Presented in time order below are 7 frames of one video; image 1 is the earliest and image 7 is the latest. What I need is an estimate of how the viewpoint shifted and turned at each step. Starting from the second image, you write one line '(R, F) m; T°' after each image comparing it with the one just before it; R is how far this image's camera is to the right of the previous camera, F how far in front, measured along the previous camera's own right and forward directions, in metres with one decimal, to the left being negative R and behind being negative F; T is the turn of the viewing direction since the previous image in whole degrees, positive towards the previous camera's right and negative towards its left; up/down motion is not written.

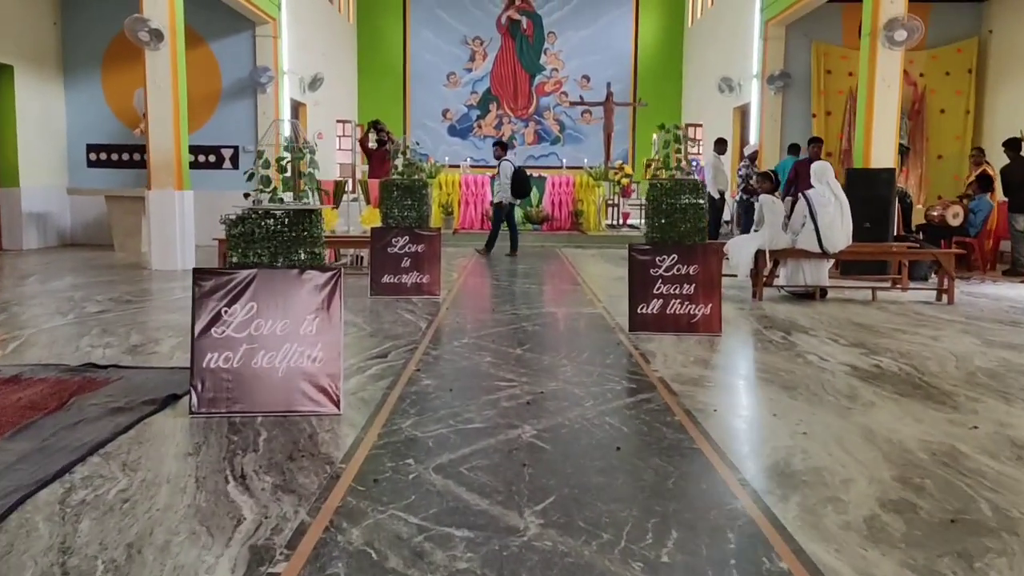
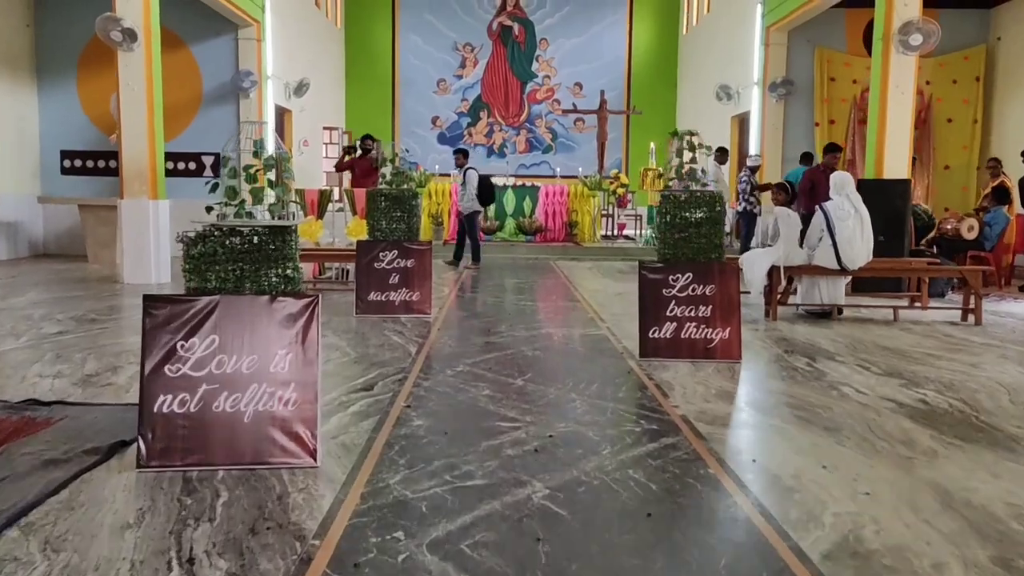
(-0.1, +0.5) m; +1°
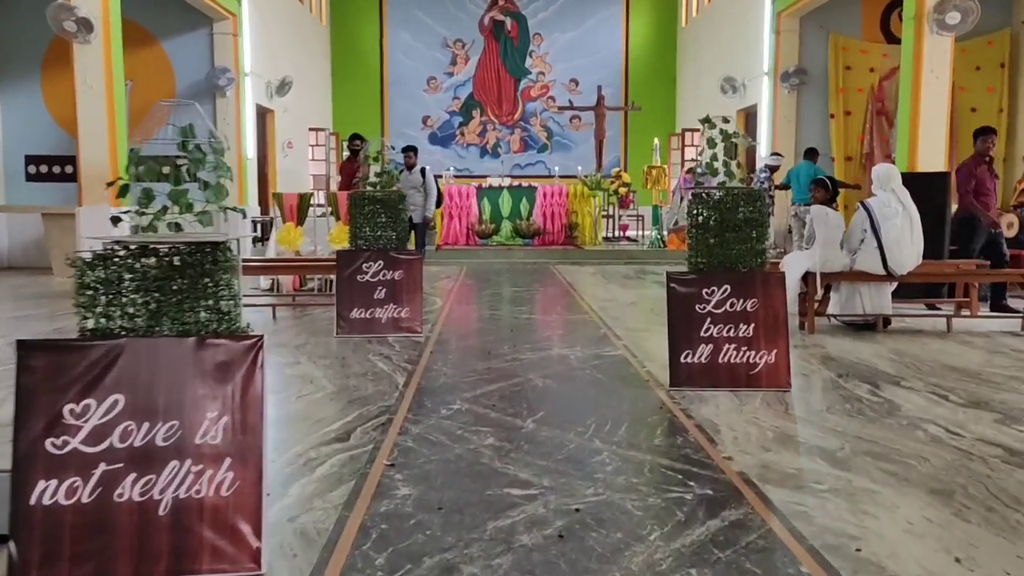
(-0.1, +0.7) m; 0°
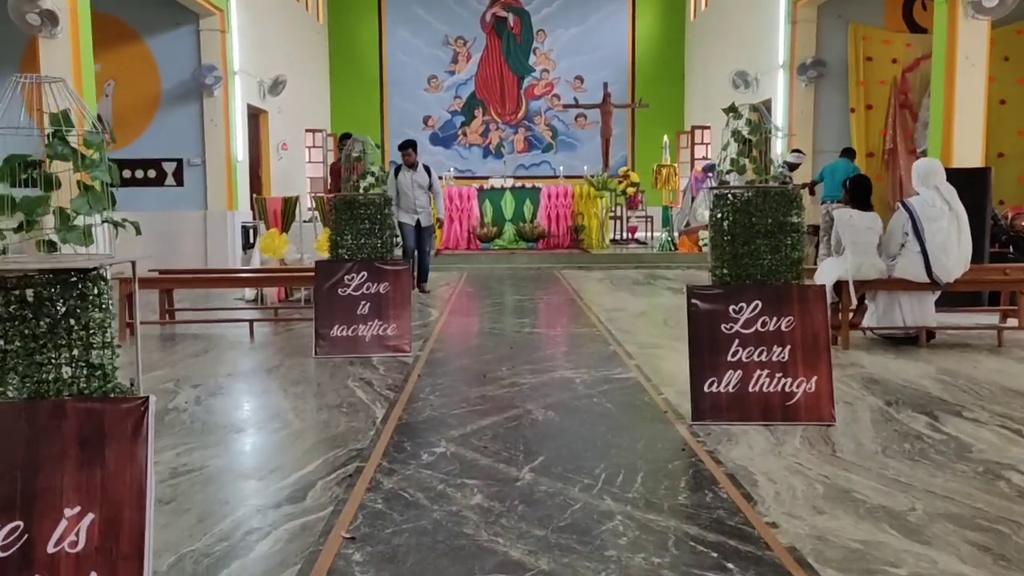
(+0.1, +0.6) m; -1°
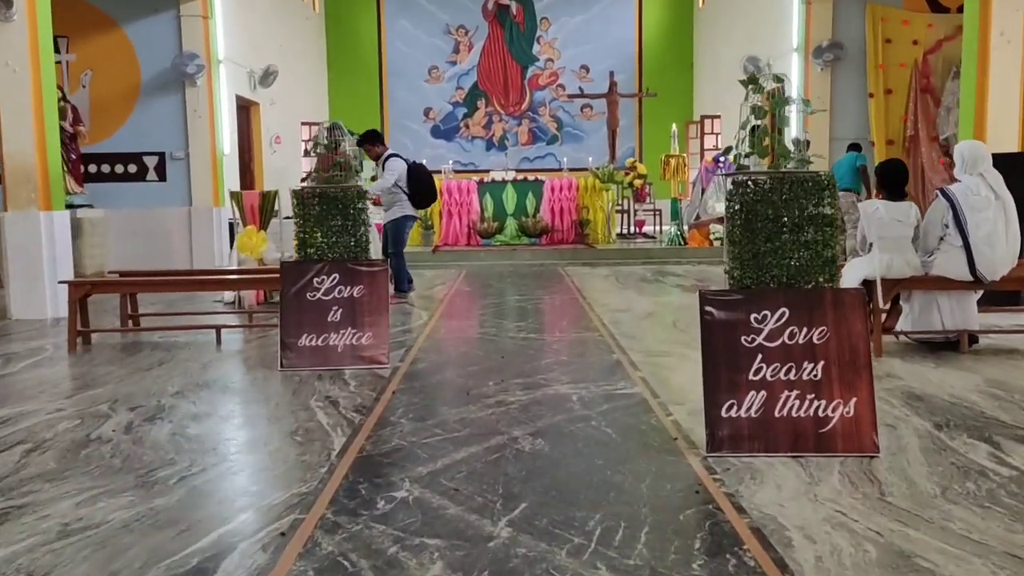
(+0.1, +0.5) m; -1°
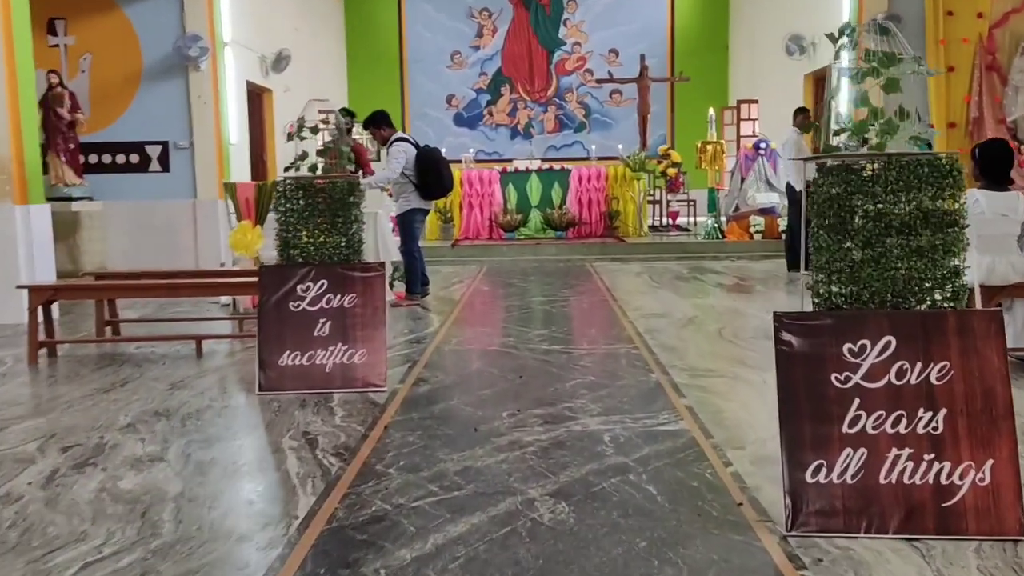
(0.0, +0.7) m; -2°
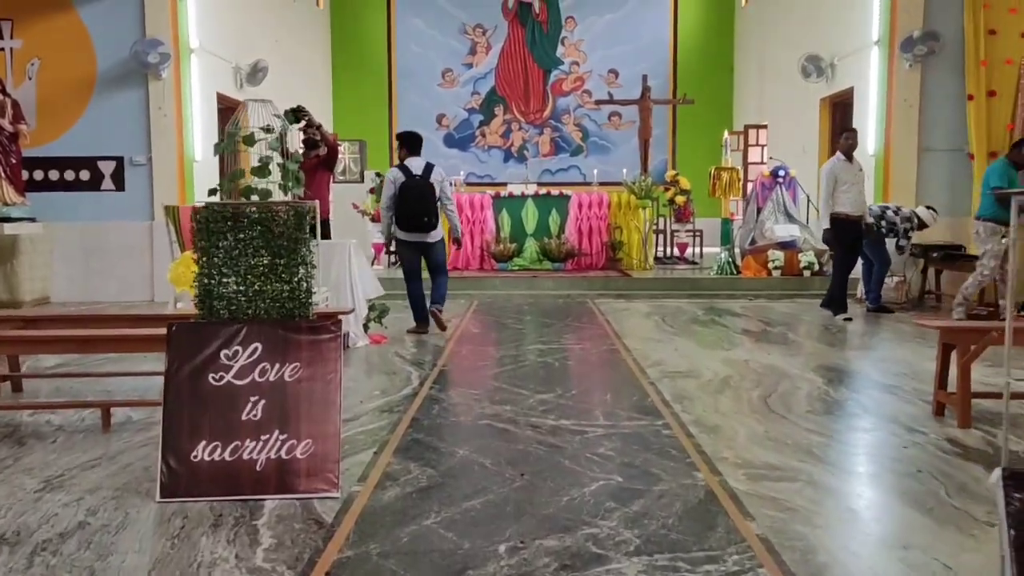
(0.0, +1.0) m; +1°
